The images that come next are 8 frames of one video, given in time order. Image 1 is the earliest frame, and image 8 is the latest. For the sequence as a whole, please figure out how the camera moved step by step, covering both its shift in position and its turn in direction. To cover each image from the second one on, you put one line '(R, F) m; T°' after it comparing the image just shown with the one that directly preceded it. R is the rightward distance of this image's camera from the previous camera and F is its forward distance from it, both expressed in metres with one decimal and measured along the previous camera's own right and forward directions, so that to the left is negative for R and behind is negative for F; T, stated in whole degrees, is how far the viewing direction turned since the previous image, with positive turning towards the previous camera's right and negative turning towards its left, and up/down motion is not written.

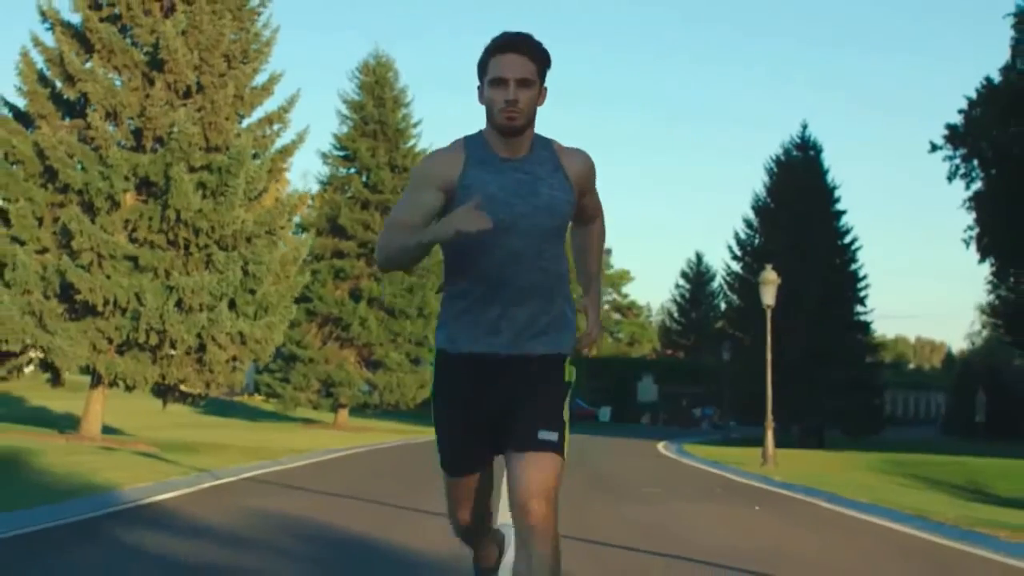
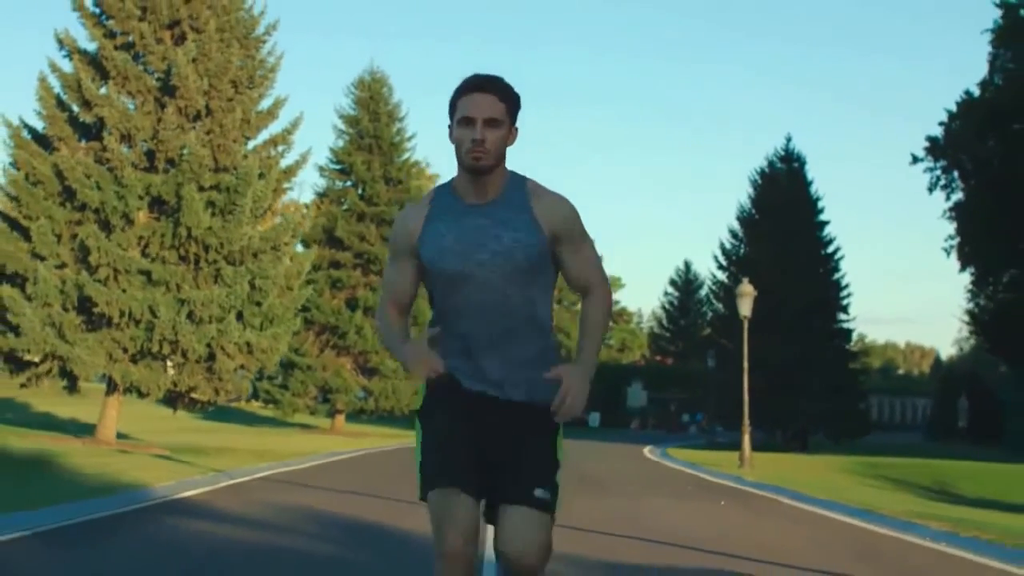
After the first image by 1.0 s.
(0.0, -1.7) m; 0°
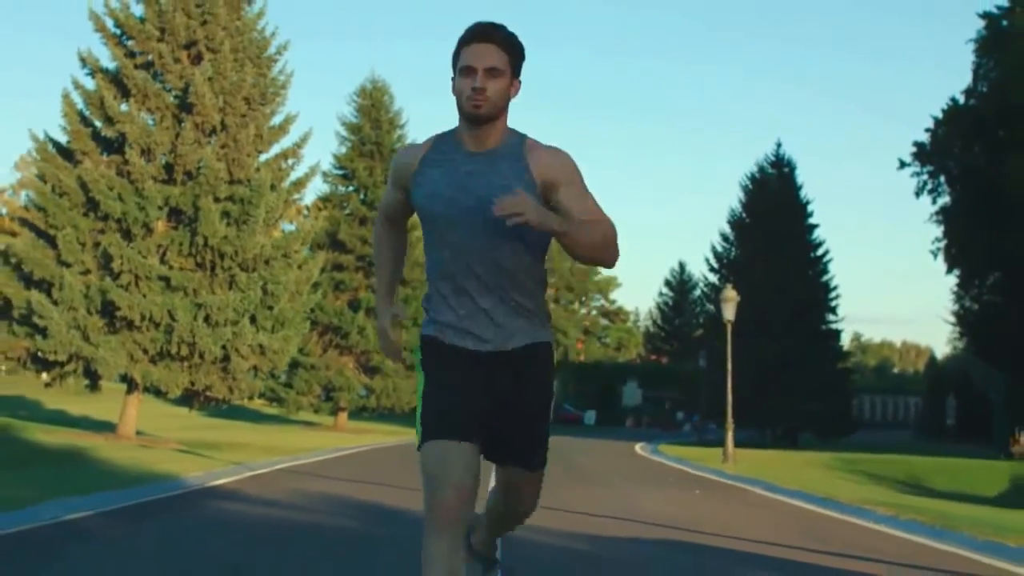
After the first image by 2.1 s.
(0.0, -1.9) m; 0°
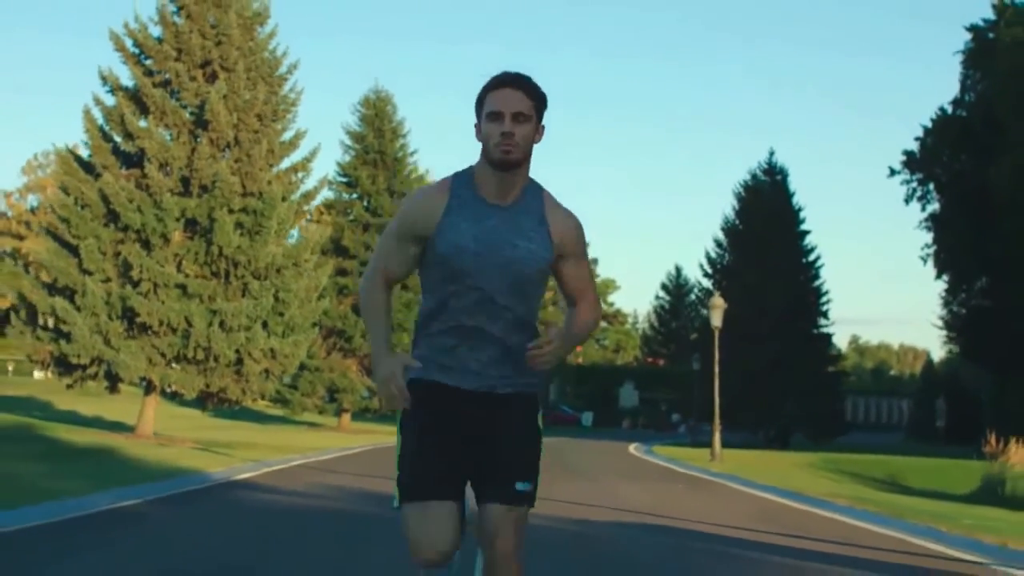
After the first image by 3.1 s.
(0.0, -1.7) m; 0°
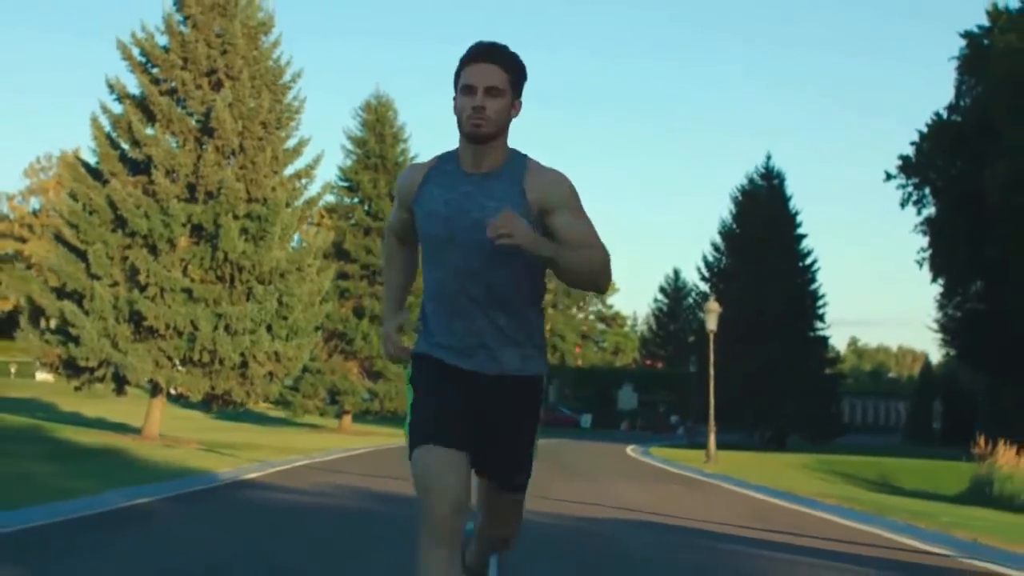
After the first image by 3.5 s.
(0.0, -0.7) m; 0°
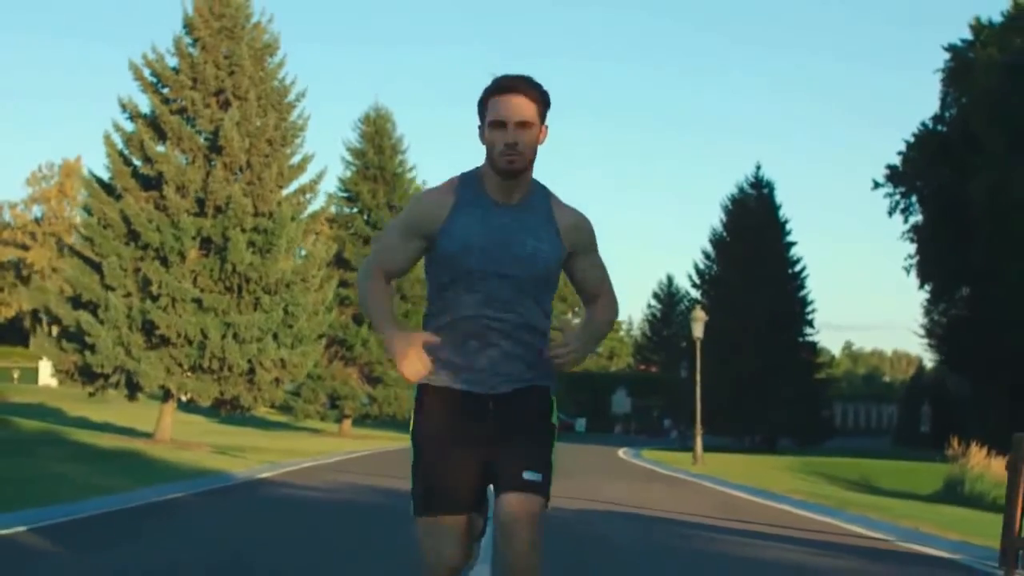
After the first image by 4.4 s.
(0.0, -1.6) m; 0°
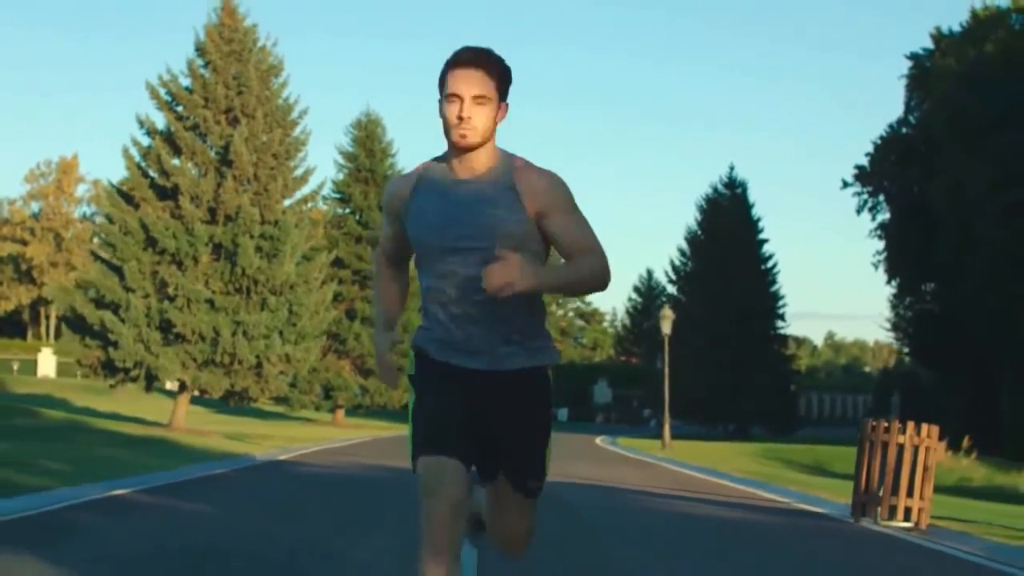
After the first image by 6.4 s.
(0.0, -3.5) m; +1°
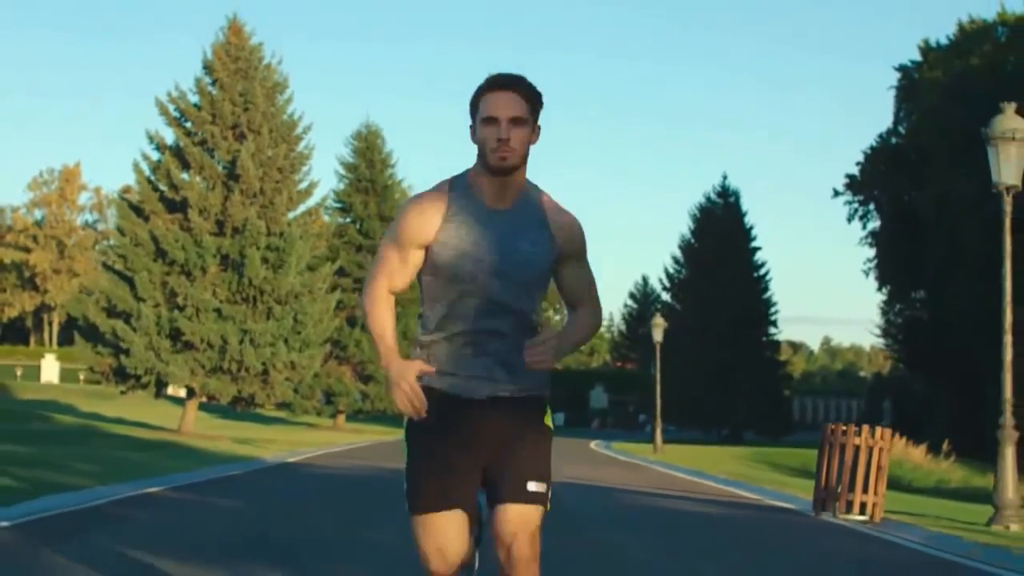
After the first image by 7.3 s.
(0.0, -1.5) m; 0°
